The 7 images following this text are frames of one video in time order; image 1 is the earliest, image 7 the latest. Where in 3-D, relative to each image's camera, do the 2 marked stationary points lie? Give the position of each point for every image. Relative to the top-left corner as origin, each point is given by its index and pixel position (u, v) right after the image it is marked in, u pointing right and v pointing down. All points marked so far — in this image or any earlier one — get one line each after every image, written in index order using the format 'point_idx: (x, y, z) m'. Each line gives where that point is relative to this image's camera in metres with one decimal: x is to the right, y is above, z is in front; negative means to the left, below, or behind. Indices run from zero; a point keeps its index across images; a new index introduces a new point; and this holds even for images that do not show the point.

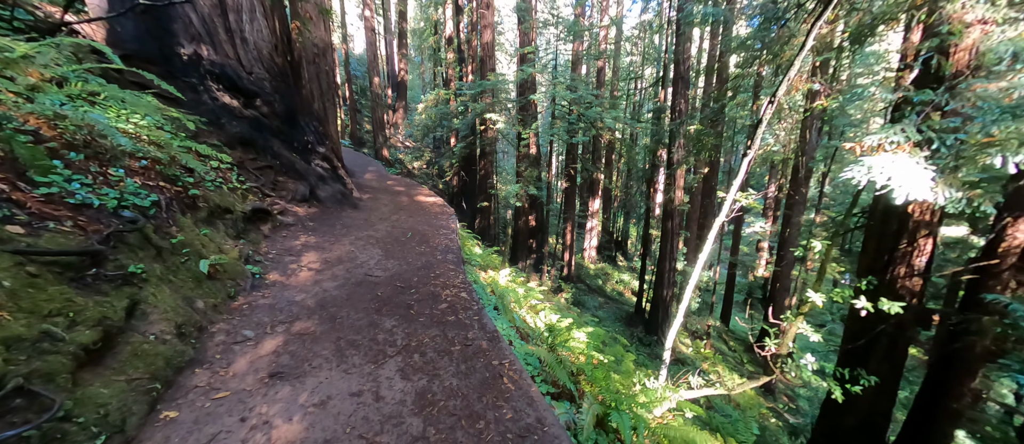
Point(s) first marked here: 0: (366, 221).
0: (-2.6, 0.0, +6.2) m
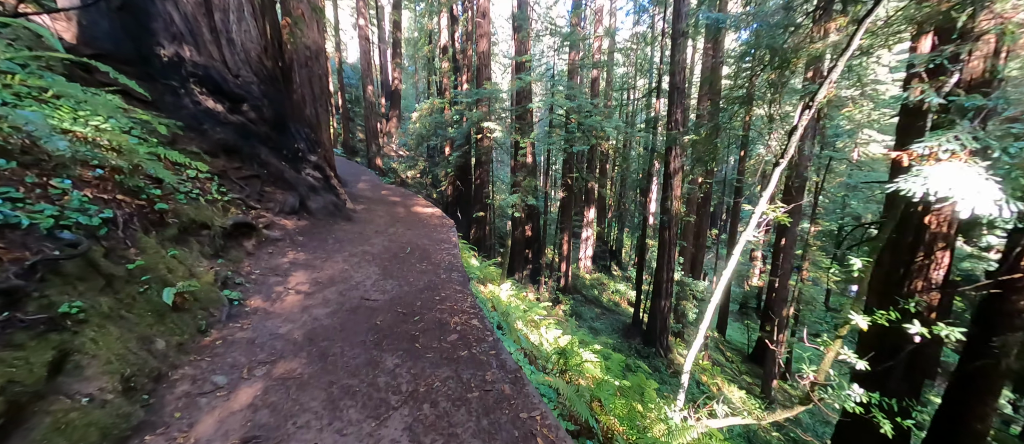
0: (-2.5, -0.2, +5.7) m
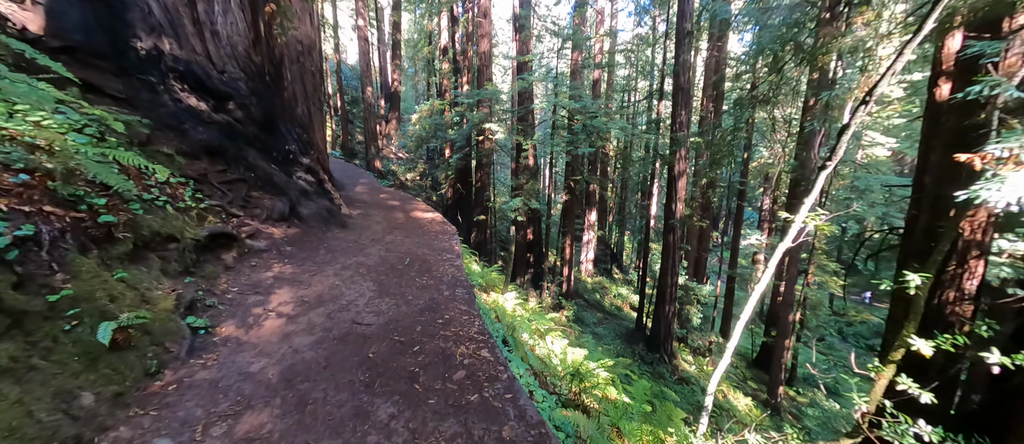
0: (-2.4, -0.3, +5.3) m
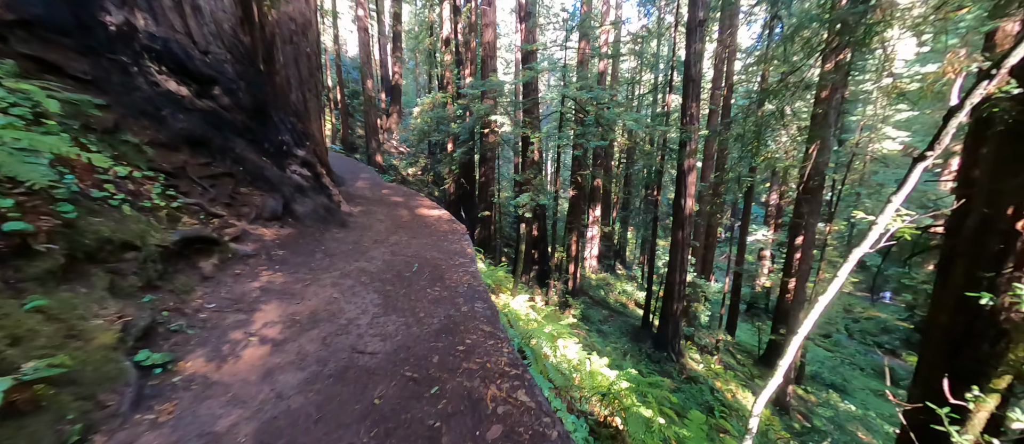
0: (-2.1, -0.3, +4.7) m
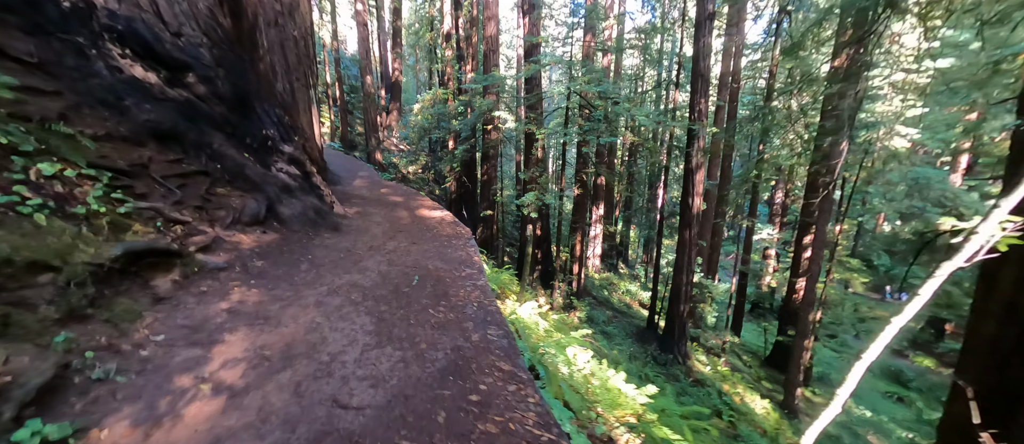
0: (-2.0, -0.4, +4.2) m
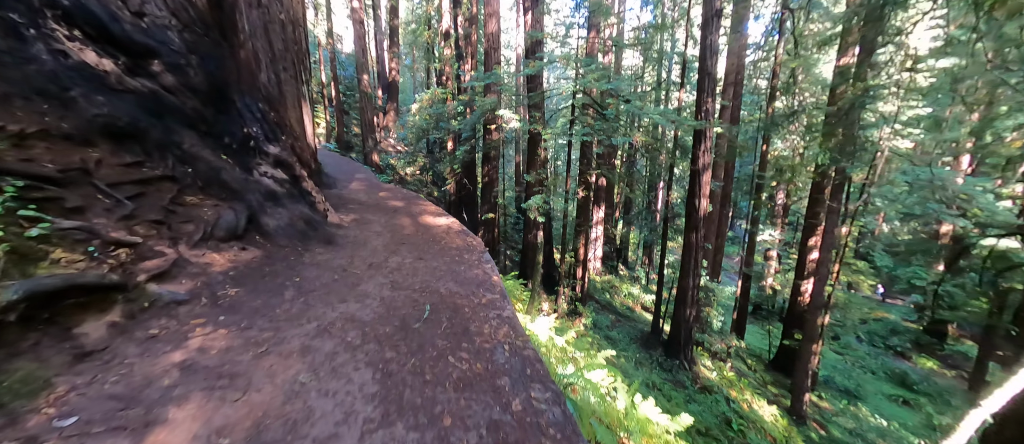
0: (-1.7, -0.5, +3.5) m
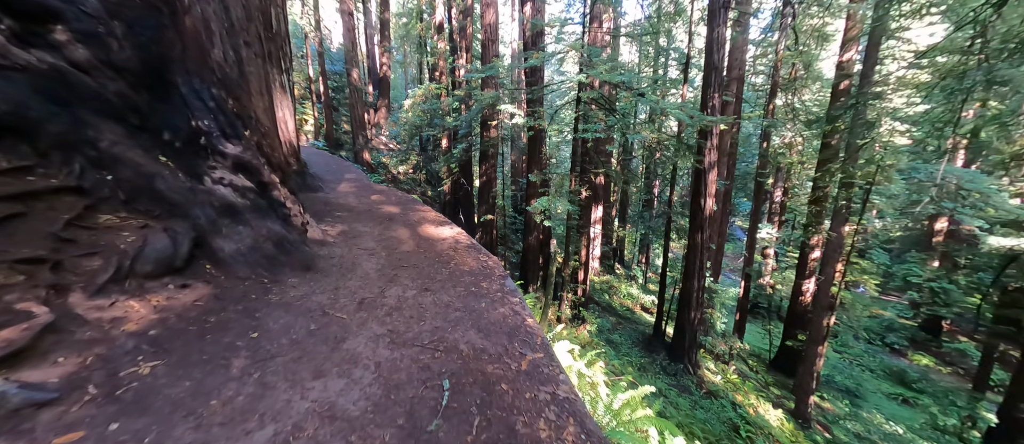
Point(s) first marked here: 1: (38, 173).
0: (-1.4, -0.7, +2.6) m
1: (-3.1, +0.3, +2.4) m
